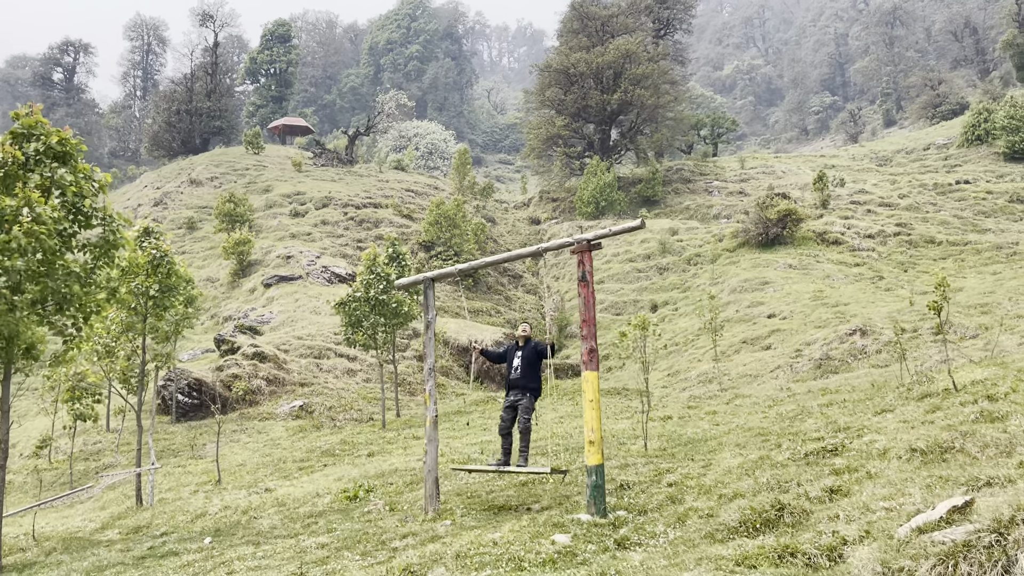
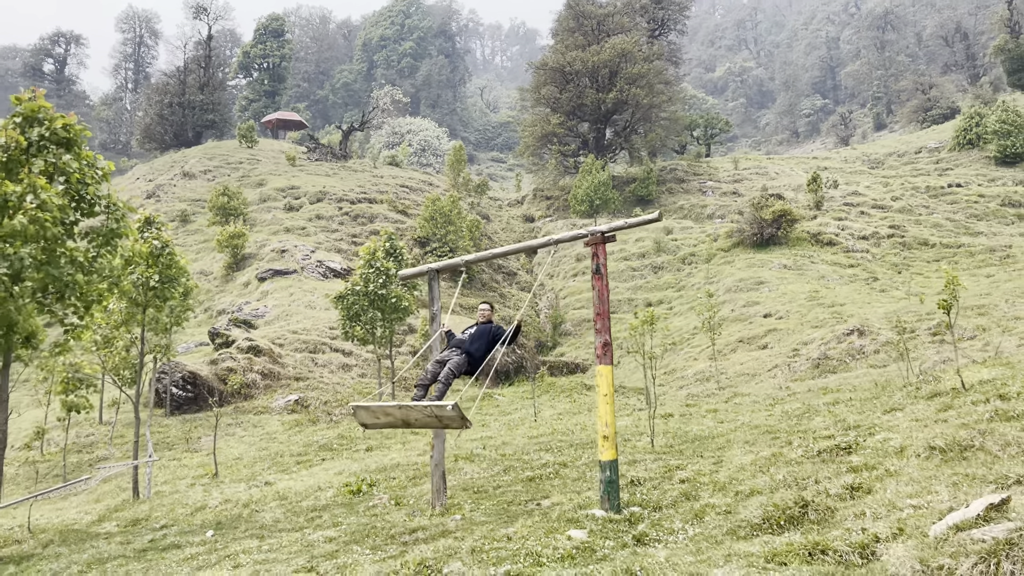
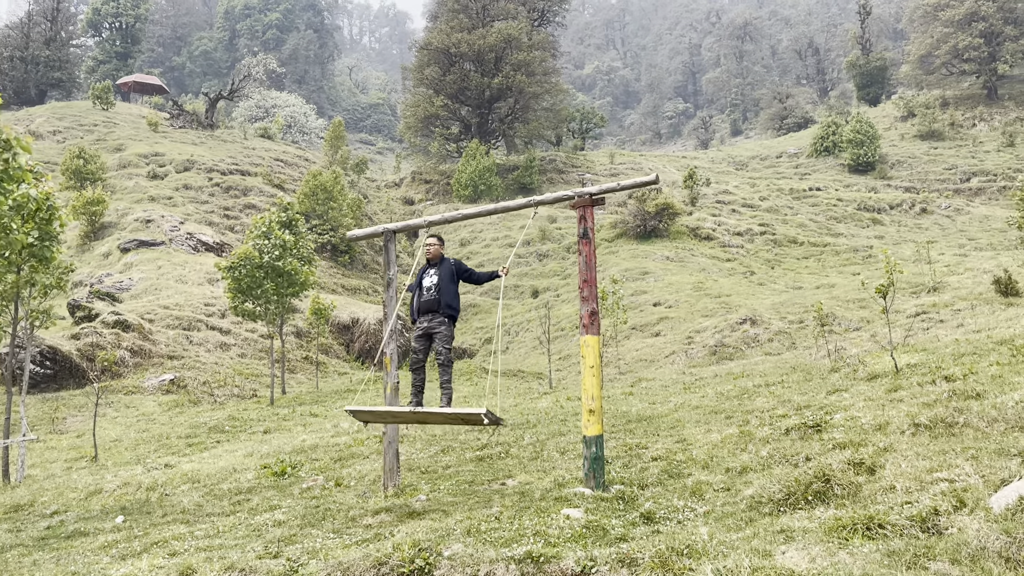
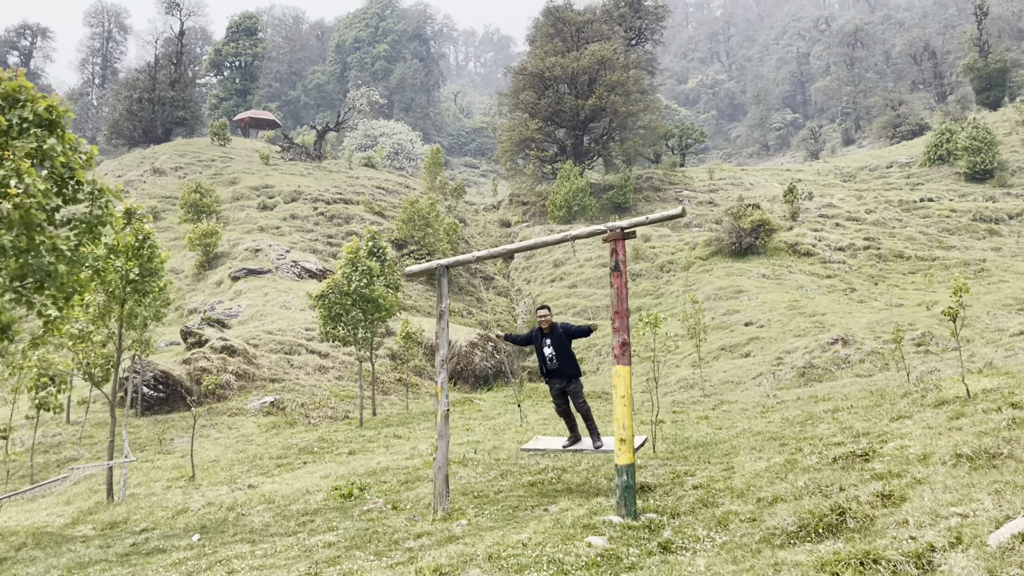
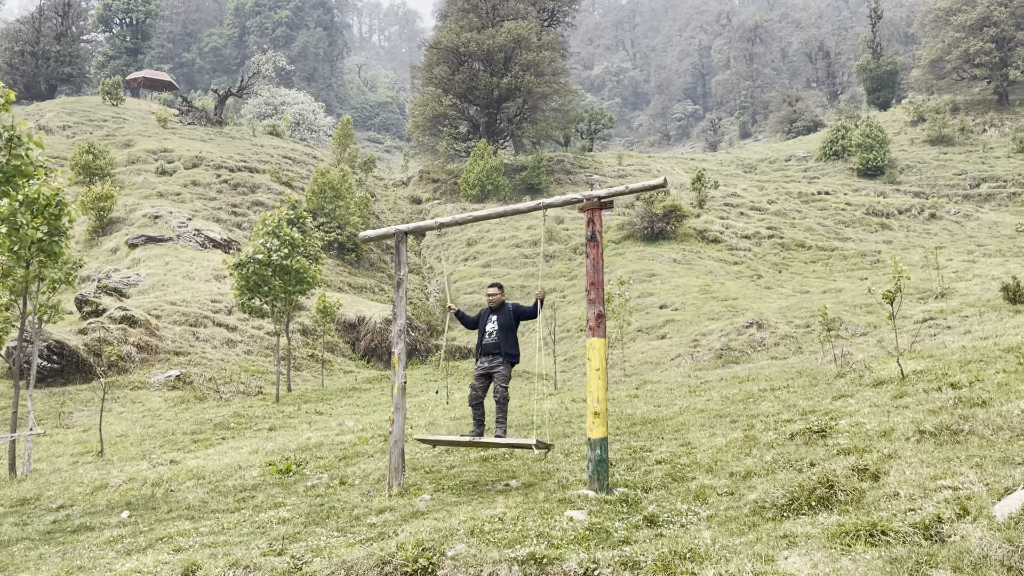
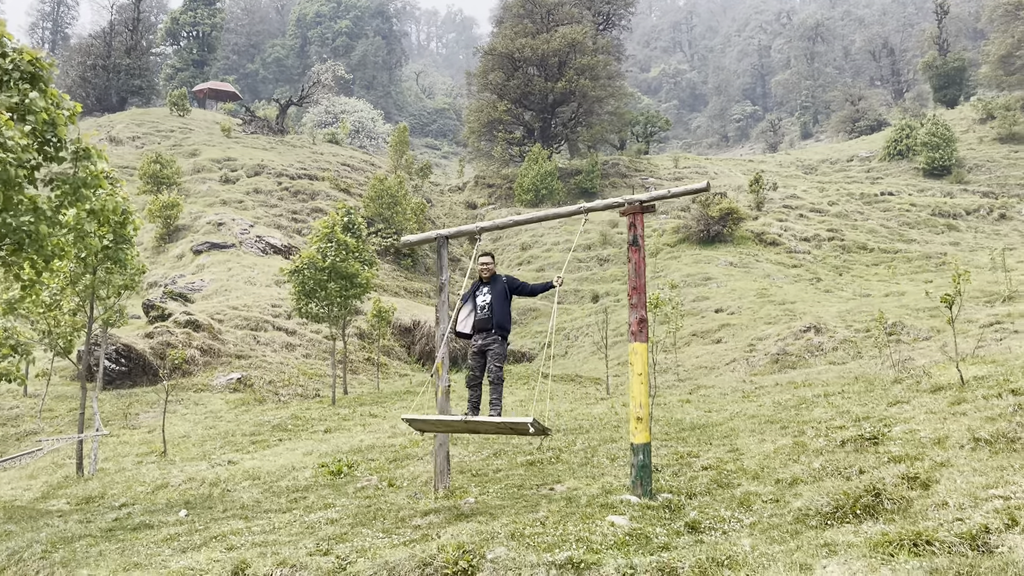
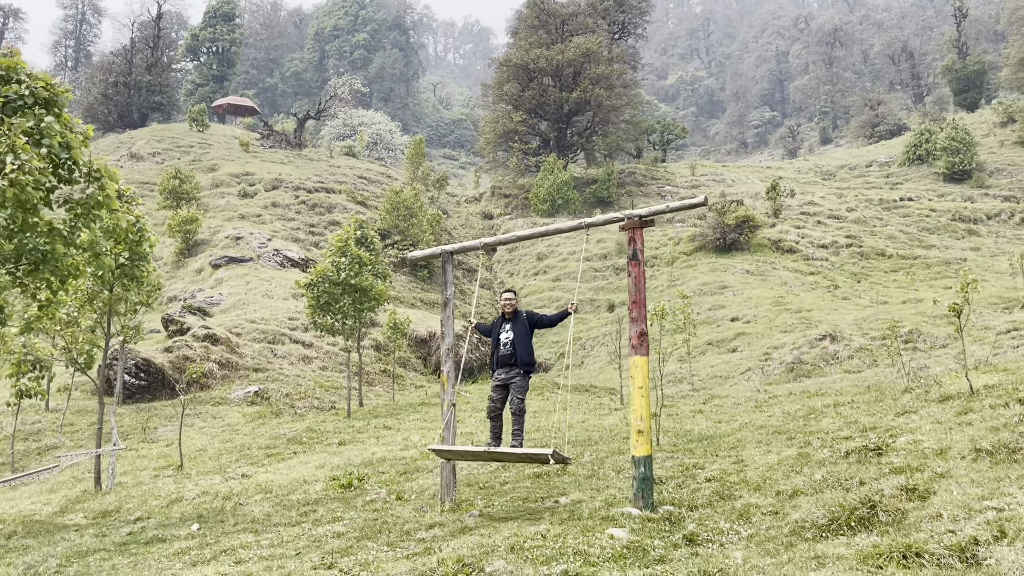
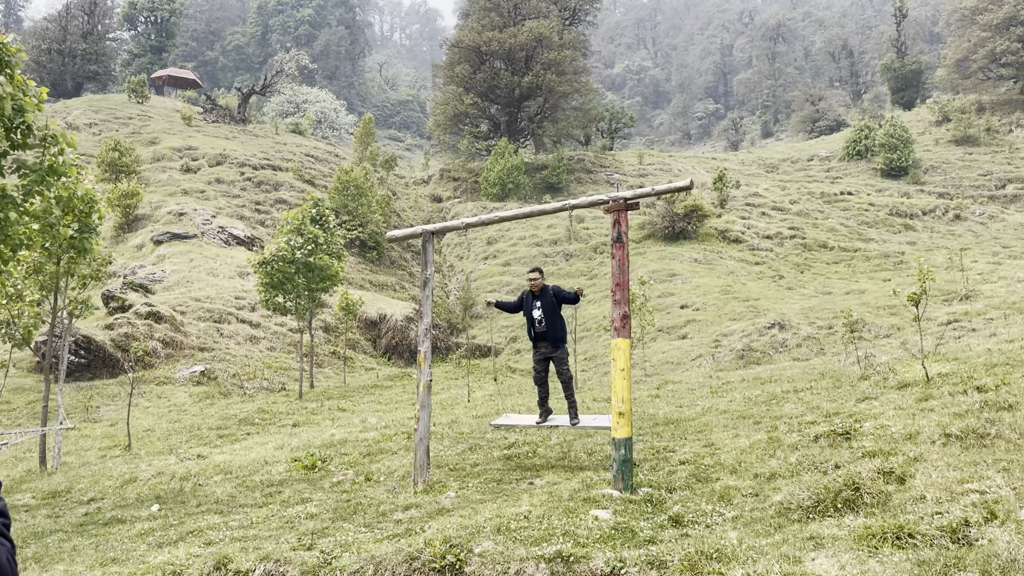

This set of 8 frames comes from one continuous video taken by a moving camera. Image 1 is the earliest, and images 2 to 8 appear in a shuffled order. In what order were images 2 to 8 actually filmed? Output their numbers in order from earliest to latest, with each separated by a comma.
2, 4, 7, 6, 8, 5, 3
